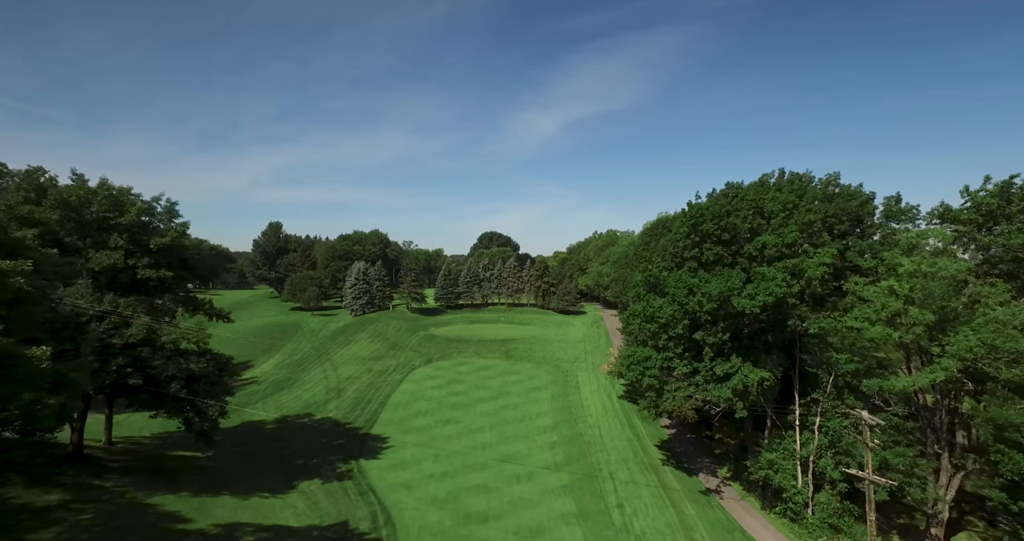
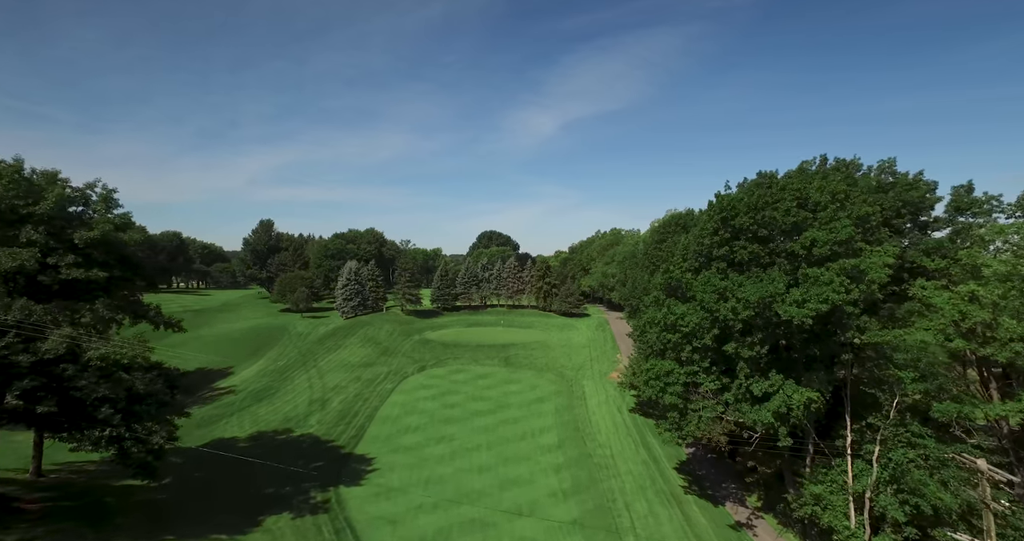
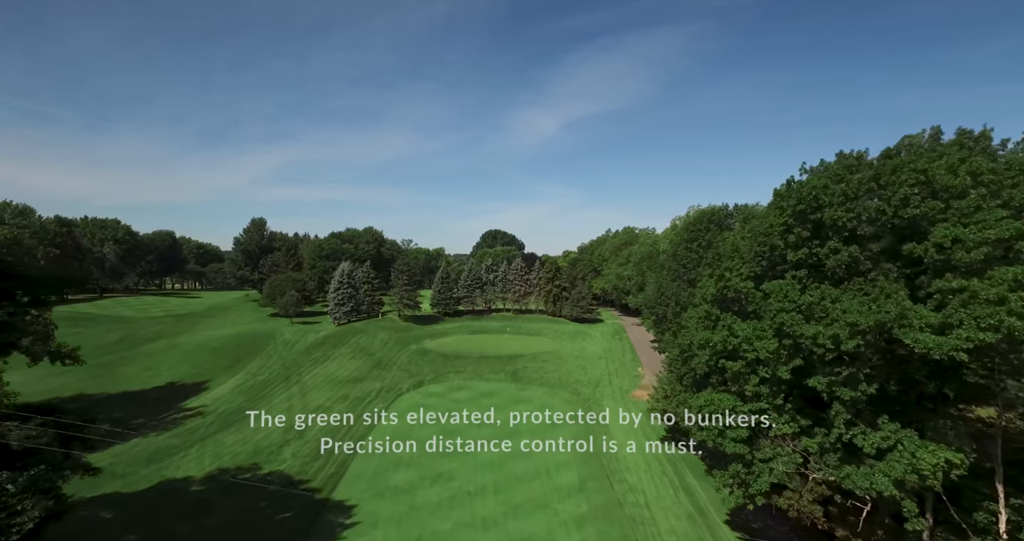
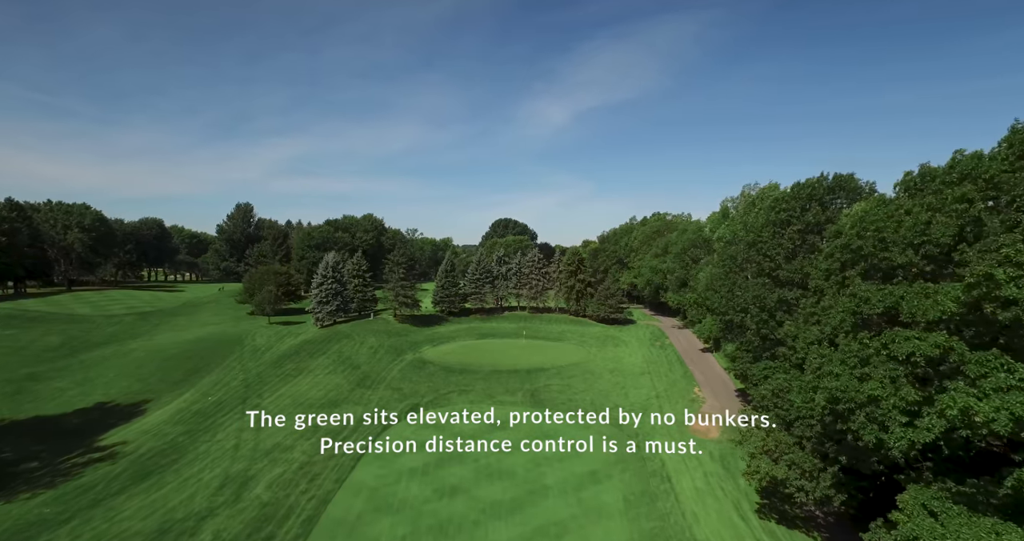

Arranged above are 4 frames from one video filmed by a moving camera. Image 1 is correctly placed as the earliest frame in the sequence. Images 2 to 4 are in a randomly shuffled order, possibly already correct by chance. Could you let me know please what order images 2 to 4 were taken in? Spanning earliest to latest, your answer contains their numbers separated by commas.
2, 3, 4
